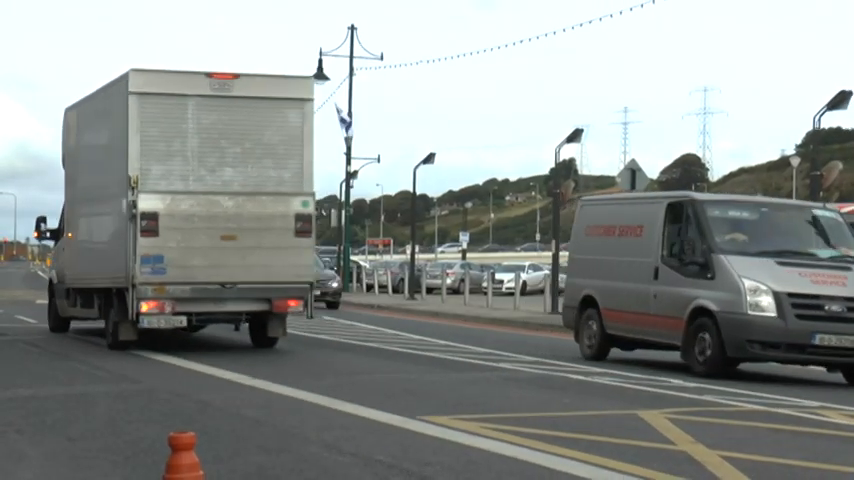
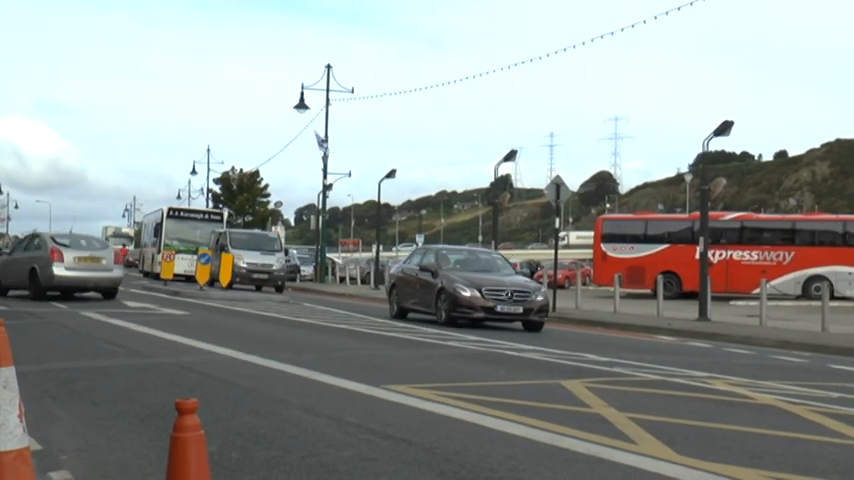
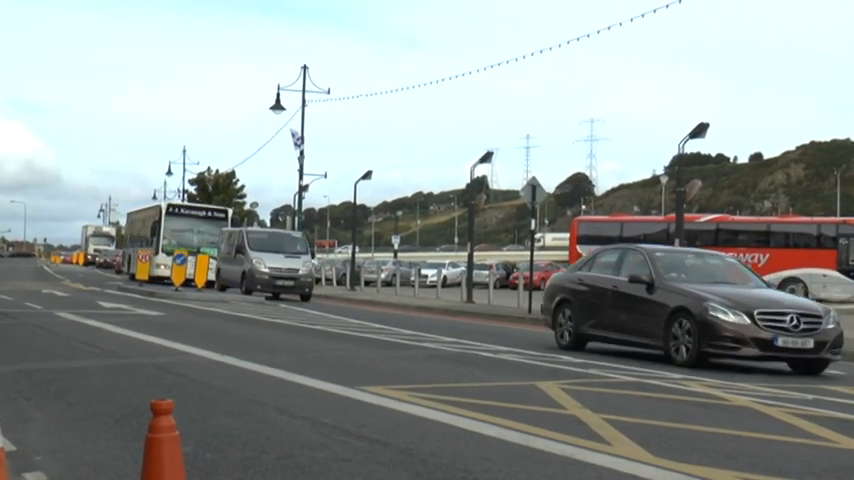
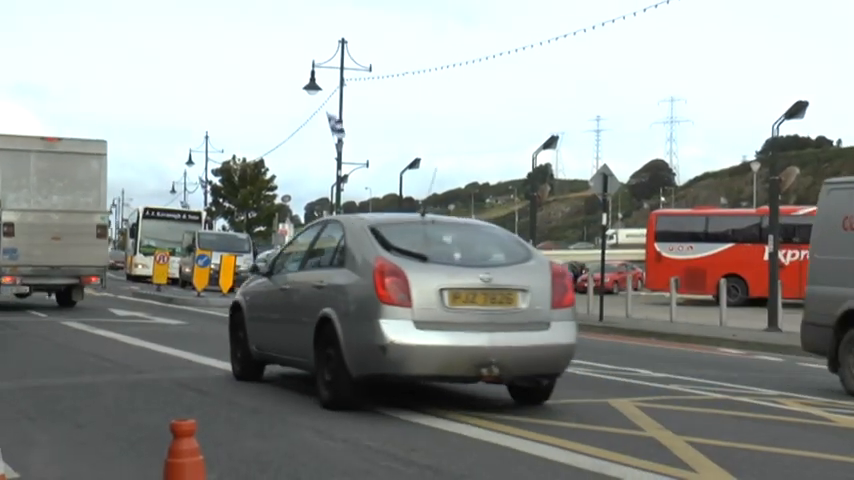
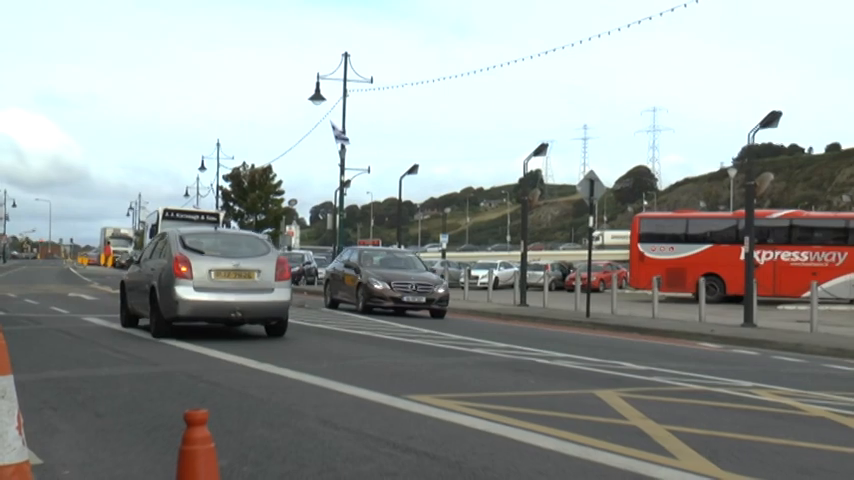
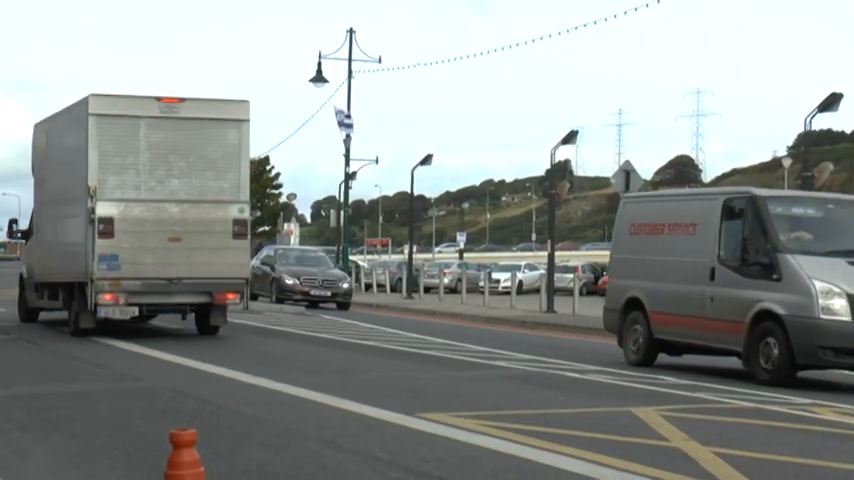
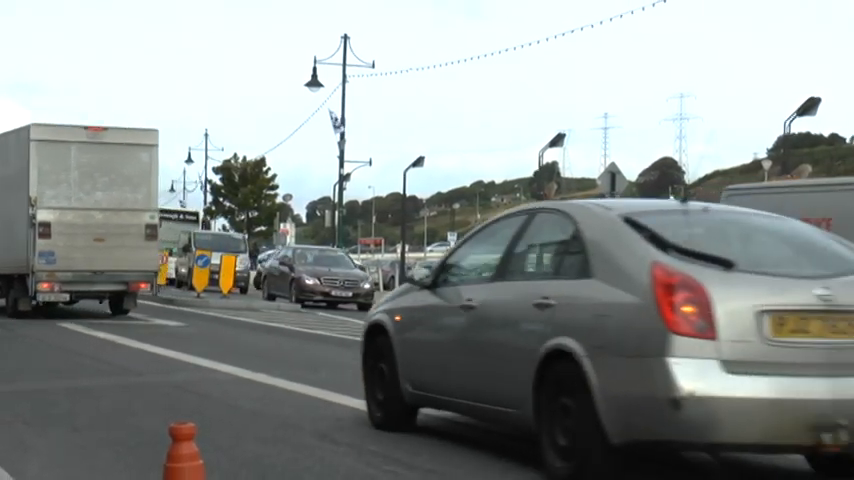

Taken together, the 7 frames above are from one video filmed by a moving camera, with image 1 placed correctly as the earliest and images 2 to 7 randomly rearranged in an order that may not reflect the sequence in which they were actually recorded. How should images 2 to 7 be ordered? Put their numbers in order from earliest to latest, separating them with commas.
6, 7, 4, 5, 2, 3
